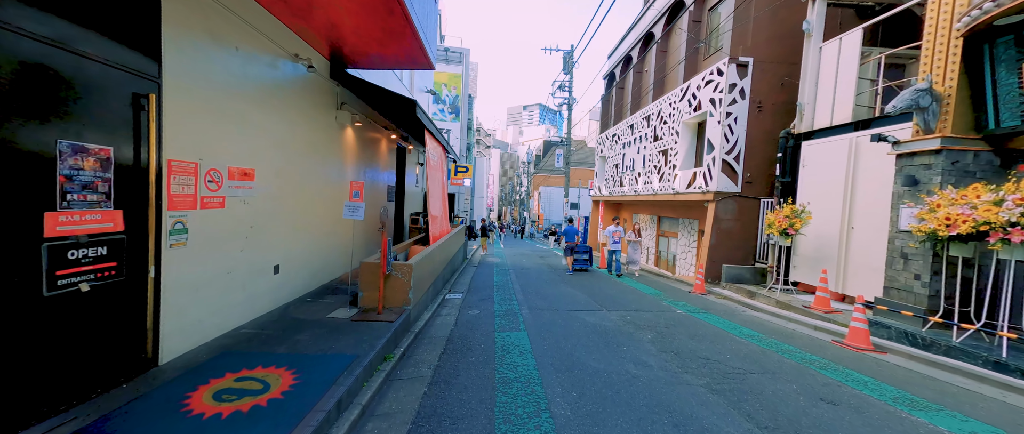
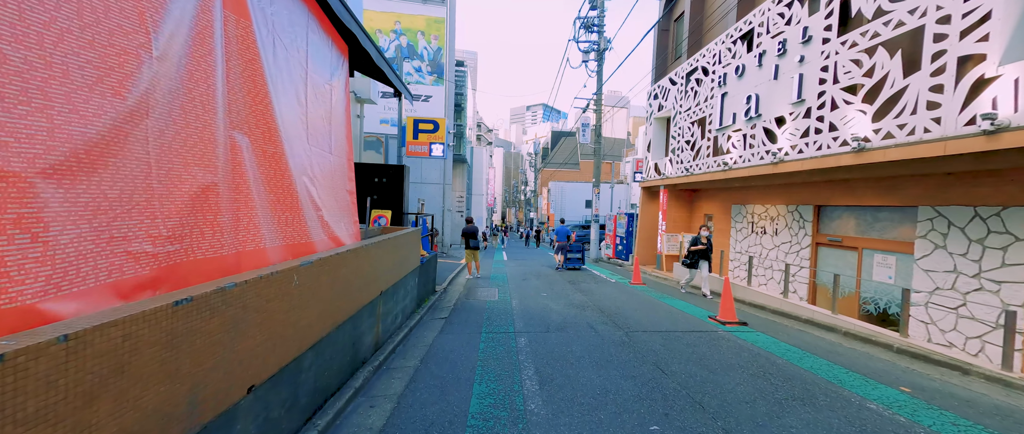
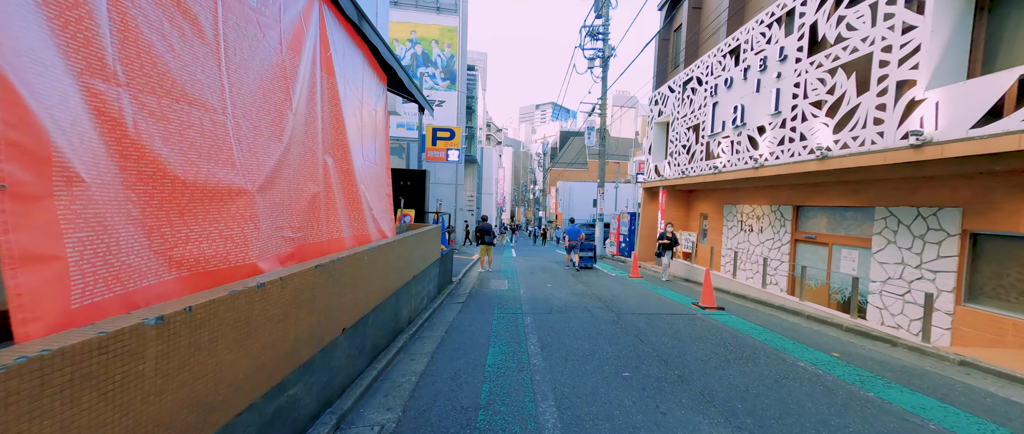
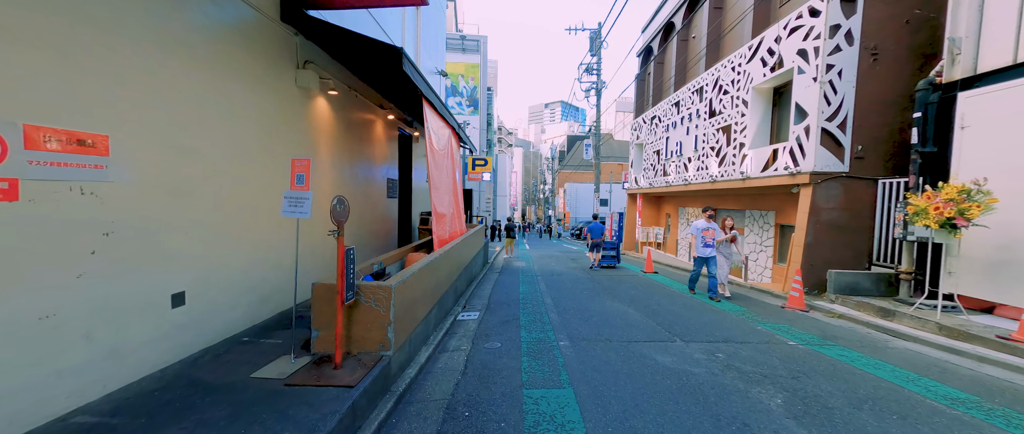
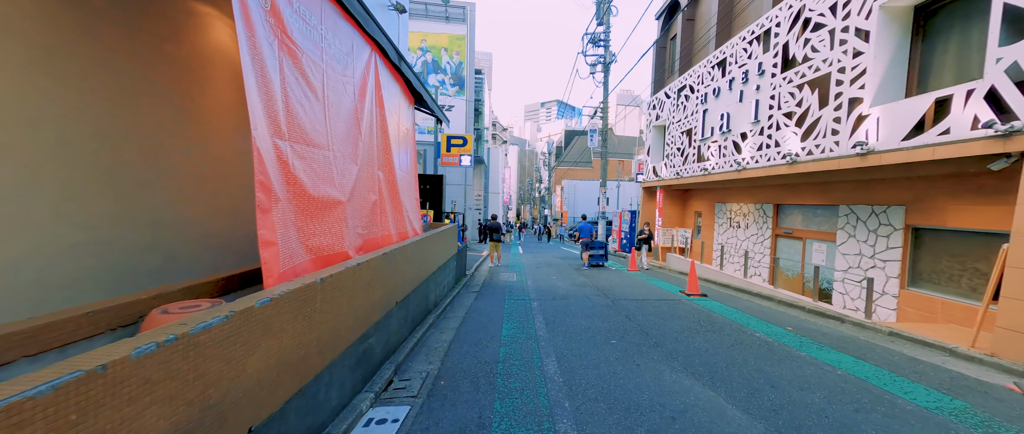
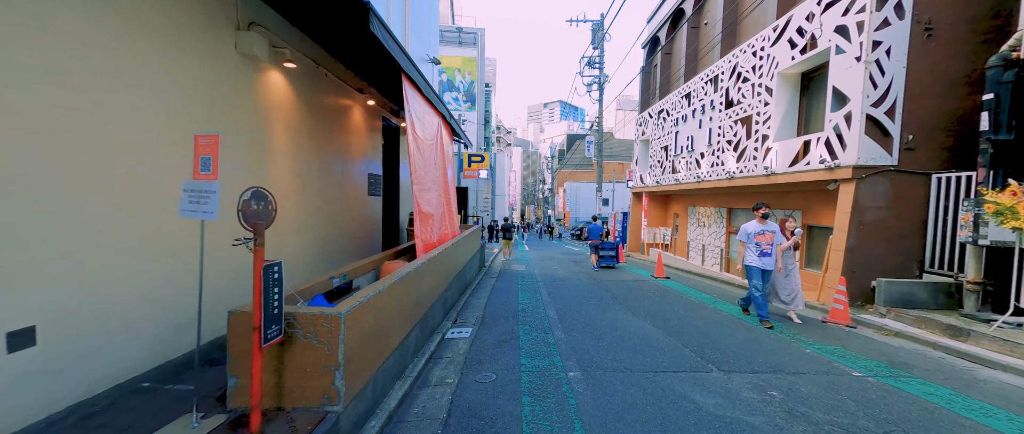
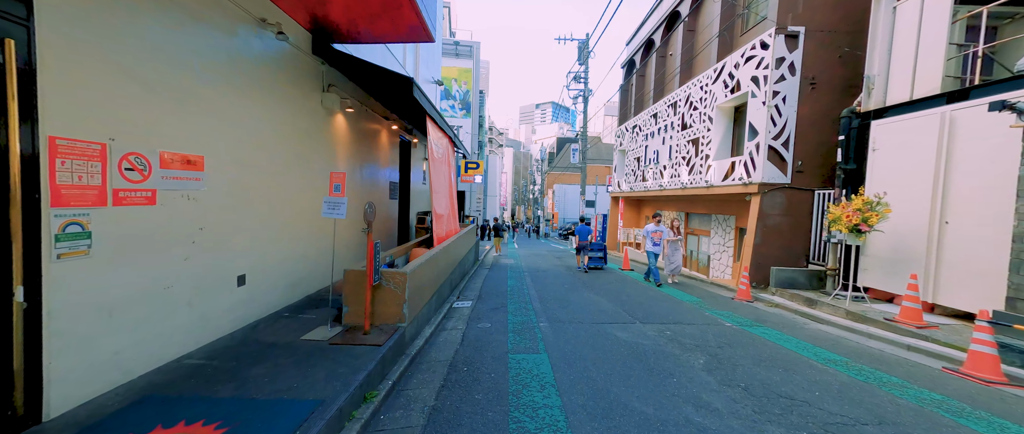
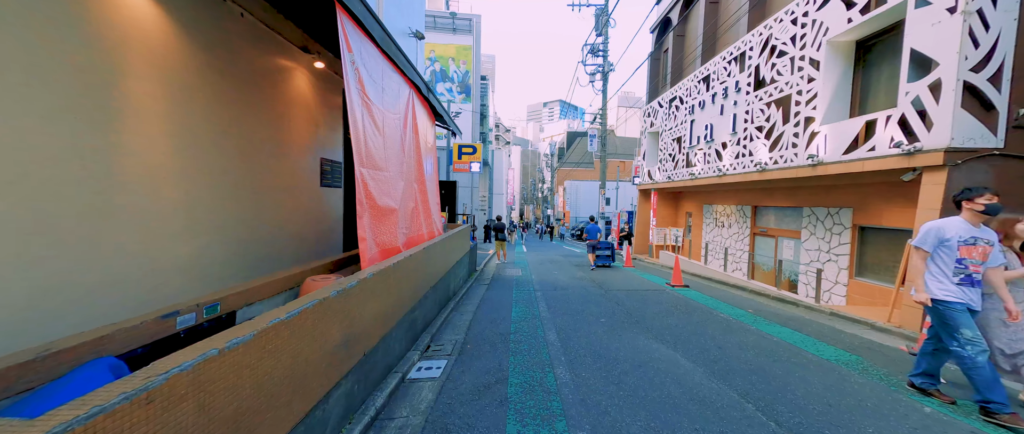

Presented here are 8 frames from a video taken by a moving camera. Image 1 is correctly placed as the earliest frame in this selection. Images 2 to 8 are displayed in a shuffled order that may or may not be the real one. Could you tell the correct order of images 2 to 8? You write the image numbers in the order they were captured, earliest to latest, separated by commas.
7, 4, 6, 8, 5, 3, 2
